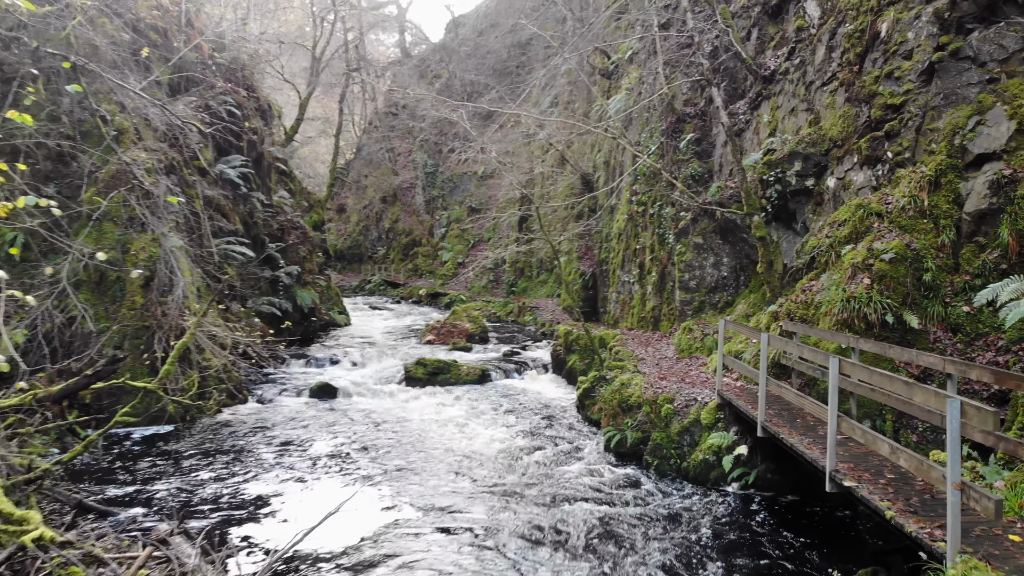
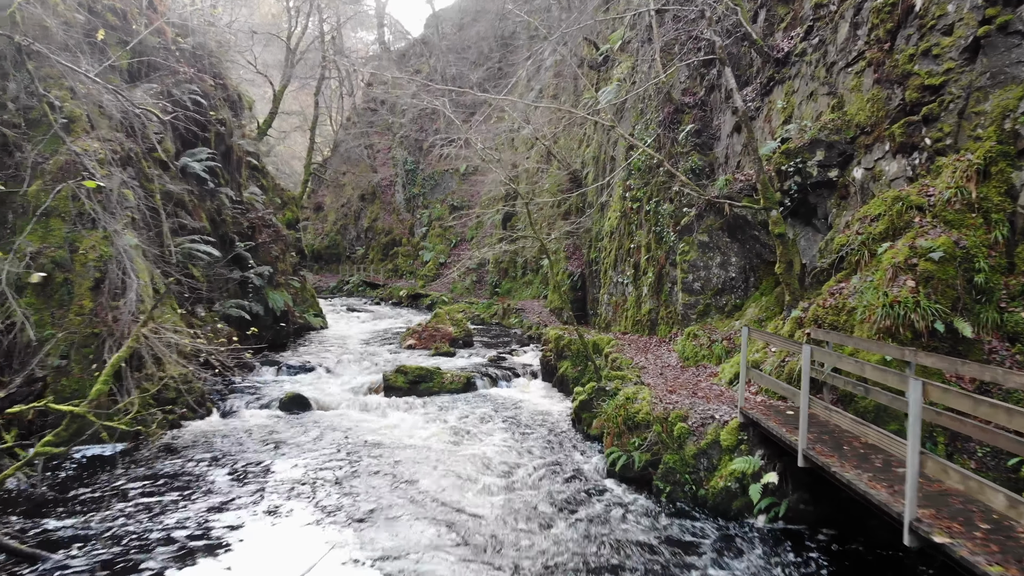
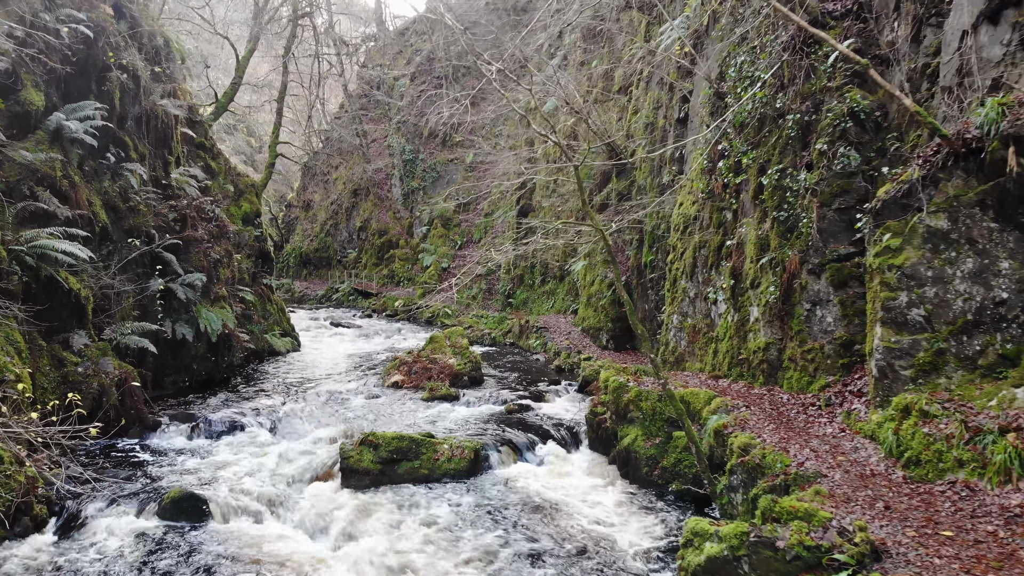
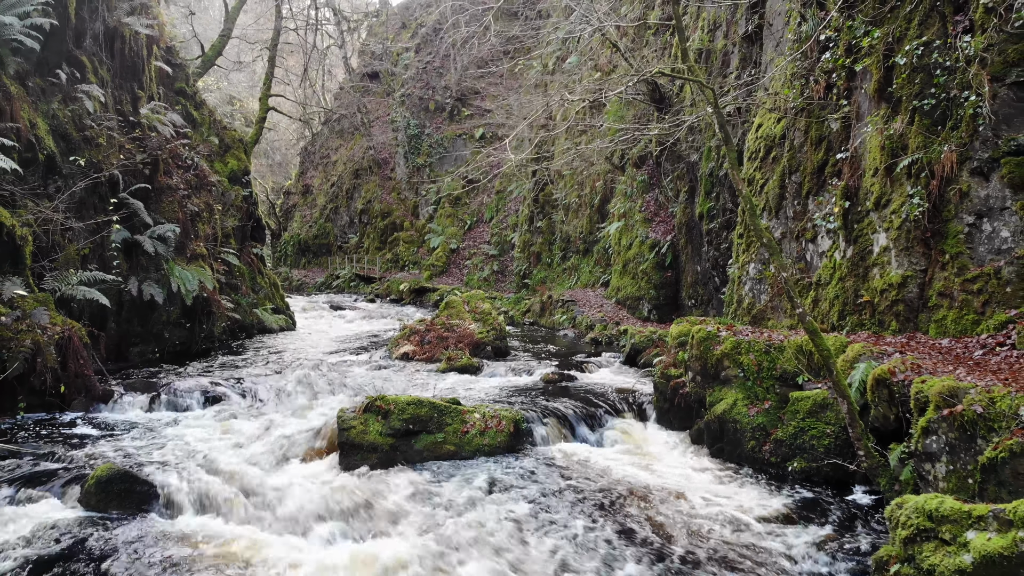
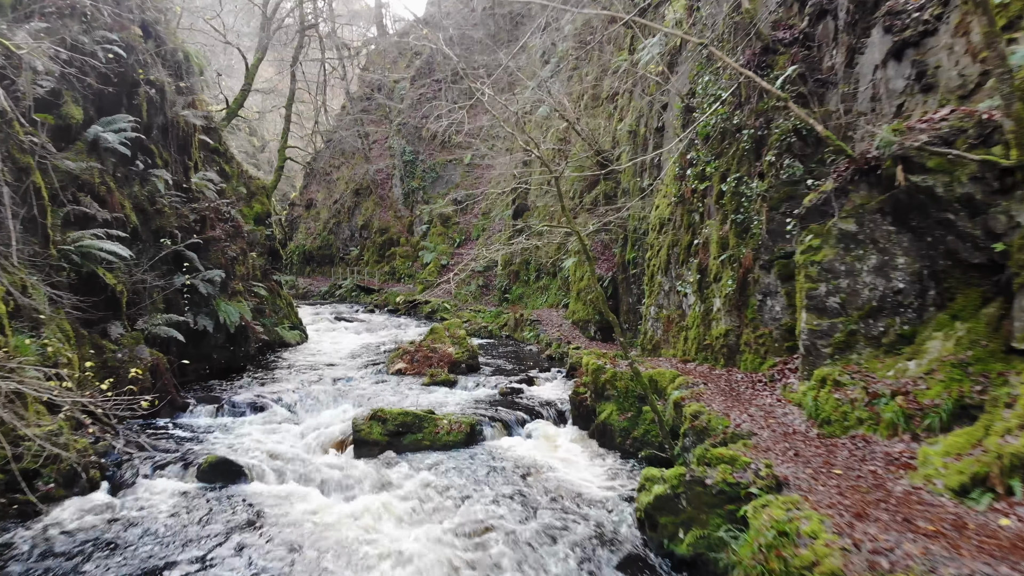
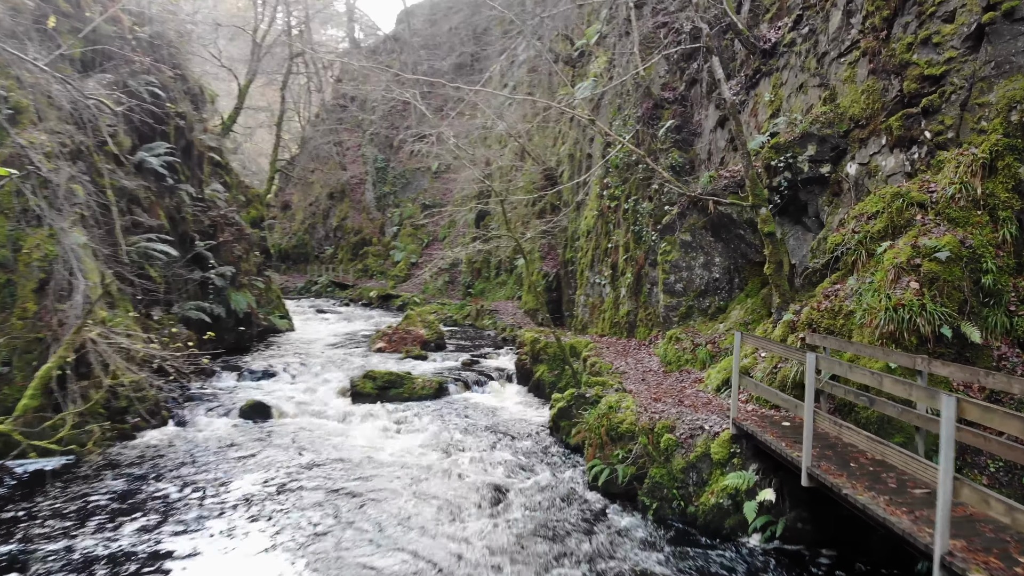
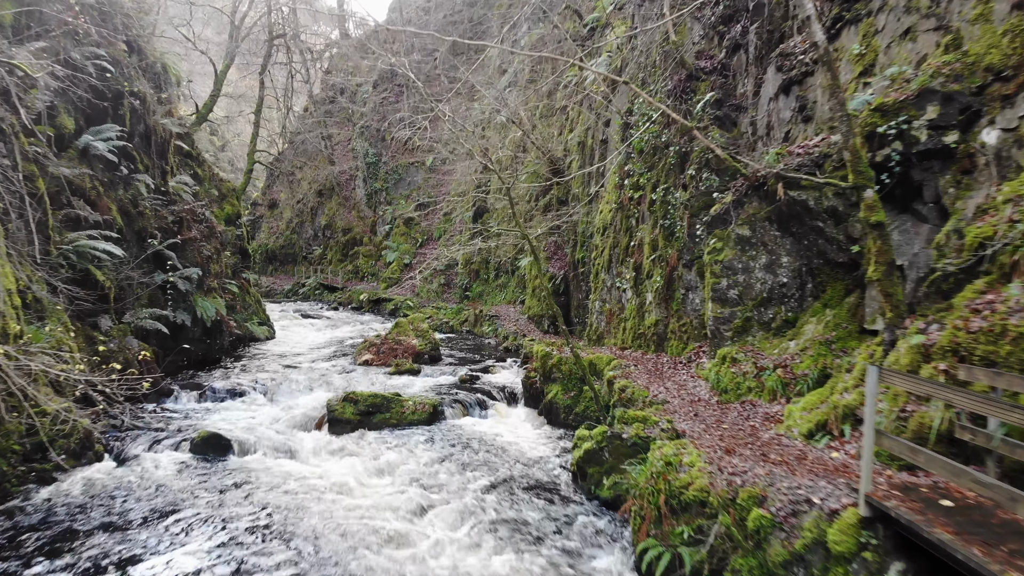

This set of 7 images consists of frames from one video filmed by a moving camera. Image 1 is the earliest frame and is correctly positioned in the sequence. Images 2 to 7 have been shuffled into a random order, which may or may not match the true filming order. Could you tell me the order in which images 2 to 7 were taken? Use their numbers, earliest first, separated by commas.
2, 6, 7, 5, 3, 4
